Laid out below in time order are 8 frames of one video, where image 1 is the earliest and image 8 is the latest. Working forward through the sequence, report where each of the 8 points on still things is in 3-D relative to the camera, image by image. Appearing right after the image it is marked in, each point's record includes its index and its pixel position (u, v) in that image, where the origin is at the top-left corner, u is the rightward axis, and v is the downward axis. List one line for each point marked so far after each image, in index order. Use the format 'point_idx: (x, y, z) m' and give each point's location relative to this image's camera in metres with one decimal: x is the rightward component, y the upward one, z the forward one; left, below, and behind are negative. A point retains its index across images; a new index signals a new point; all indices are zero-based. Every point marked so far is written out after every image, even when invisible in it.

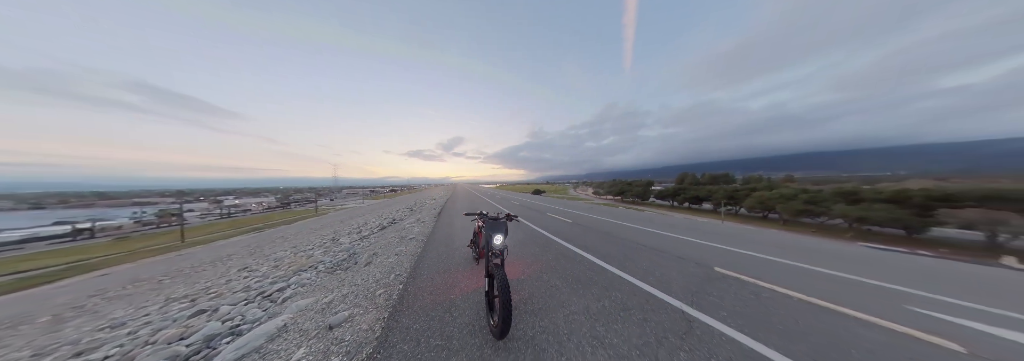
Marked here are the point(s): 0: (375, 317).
0: (-2.4, -2.4, +2.8) m
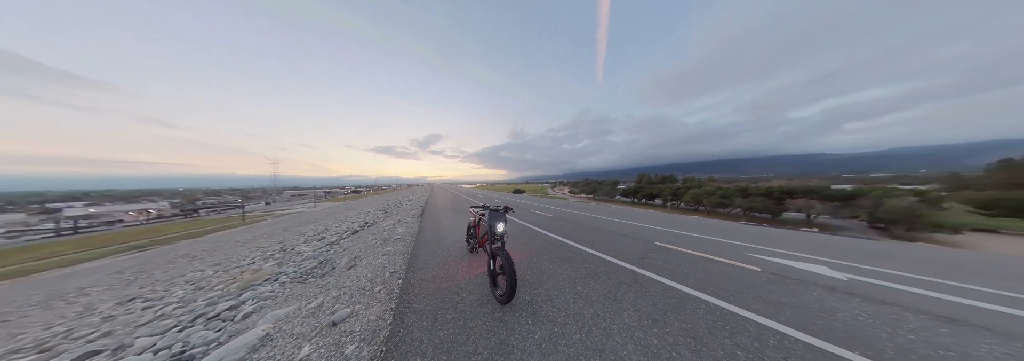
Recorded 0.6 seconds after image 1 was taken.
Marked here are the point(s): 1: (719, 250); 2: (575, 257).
0: (-2.5, -2.4, +2.9) m
1: (+6.6, -2.3, +4.9) m
2: (+1.5, -1.9, +3.9) m
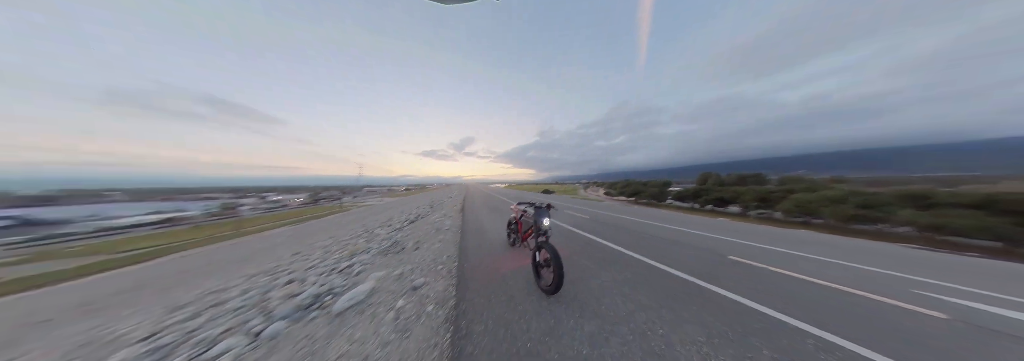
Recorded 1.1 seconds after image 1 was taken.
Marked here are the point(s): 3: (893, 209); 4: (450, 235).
0: (-1.6, -2.4, +3.6) m
1: (+7.7, -2.3, +3.5) m
2: (+2.6, -1.9, +3.6) m
3: (+25.6, -1.8, +10.4) m
4: (-3.1, -2.7, +7.9) m
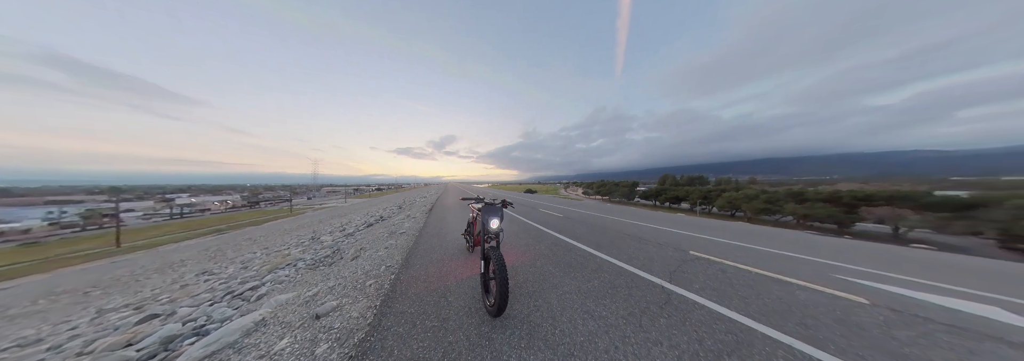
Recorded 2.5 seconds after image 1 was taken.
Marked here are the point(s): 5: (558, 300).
0: (-2.5, -2.2, +2.7) m
1: (+6.6, -2.2, +3.9) m
2: (+1.5, -1.8, +3.3) m
3: (+23.3, -2.0, +13.2) m
4: (-4.7, -2.6, +6.7) m
5: (+0.7, -1.7, +2.2) m
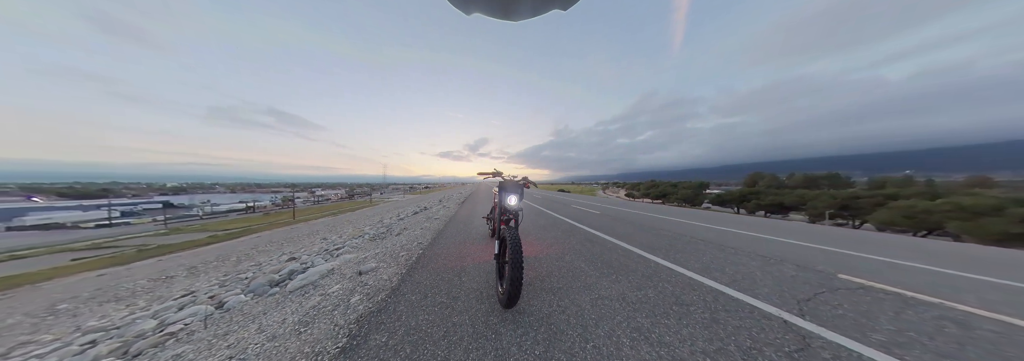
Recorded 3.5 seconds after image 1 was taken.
0: (-2.2, -1.8, +2.8) m
1: (+7.0, -1.9, +1.9) m
2: (+1.9, -1.4, +2.5) m
3: (+25.4, -2.2, +7.3) m
4: (-3.4, -2.2, +7.2) m
5: (+0.9, -1.3, +1.6) m
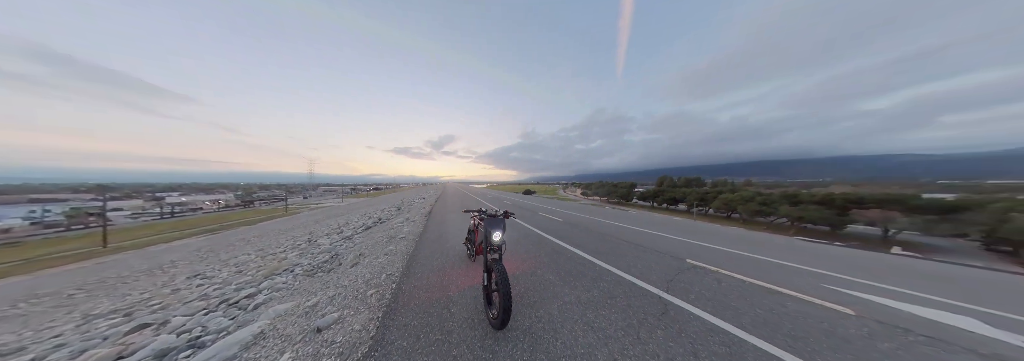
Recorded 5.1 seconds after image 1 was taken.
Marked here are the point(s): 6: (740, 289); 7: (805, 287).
0: (-2.5, -2.4, +2.7) m
1: (+6.7, -2.4, +4.0) m
2: (+1.6, -2.0, +3.3) m
3: (+23.3, -2.1, +13.5) m
4: (-4.7, -2.7, +6.7) m
5: (+0.7, -1.9, +2.3) m
6: (+4.2, -2.0, +2.9) m
7: (+6.2, -2.3, +3.3) m
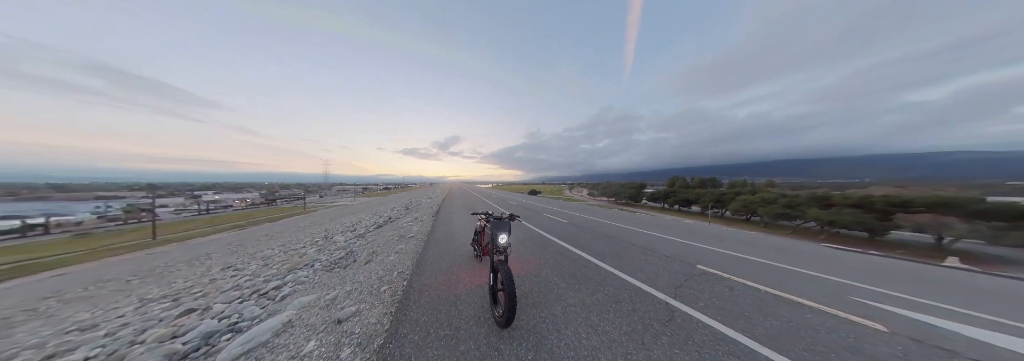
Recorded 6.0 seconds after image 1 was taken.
0: (-2.4, -2.4, +2.9) m
1: (+6.8, -2.4, +3.7) m
2: (+1.7, -2.0, +3.3) m
3: (+23.8, -2.2, +12.5) m
4: (-4.5, -2.8, +7.0) m
5: (+0.8, -1.9, +2.3) m
6: (+4.3, -2.0, +2.8) m
7: (+6.3, -2.3, +3.1) m
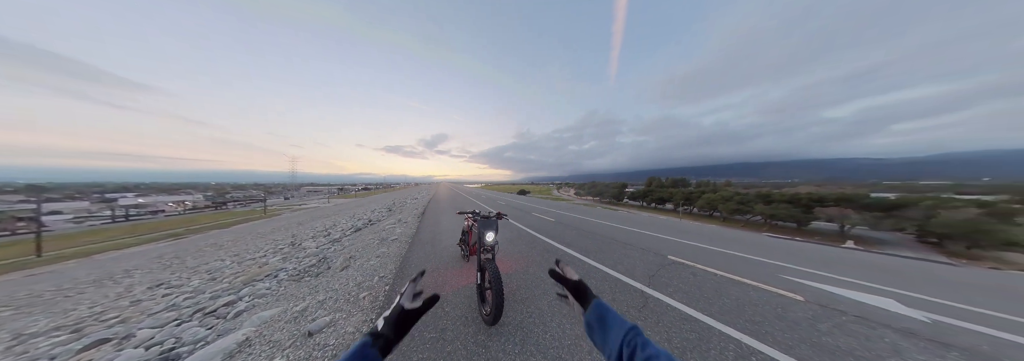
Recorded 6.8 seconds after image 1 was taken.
0: (-2.7, -2.4, +2.7) m
1: (+6.5, -2.4, +4.4) m
2: (+1.4, -2.0, +3.5) m
3: (+22.7, -2.2, +14.5) m
4: (-5.0, -2.8, +6.6) m
5: (+0.6, -1.9, +2.4) m
6: (+4.1, -2.0, +3.2) m
7: (+6.1, -2.3, +3.6) m
